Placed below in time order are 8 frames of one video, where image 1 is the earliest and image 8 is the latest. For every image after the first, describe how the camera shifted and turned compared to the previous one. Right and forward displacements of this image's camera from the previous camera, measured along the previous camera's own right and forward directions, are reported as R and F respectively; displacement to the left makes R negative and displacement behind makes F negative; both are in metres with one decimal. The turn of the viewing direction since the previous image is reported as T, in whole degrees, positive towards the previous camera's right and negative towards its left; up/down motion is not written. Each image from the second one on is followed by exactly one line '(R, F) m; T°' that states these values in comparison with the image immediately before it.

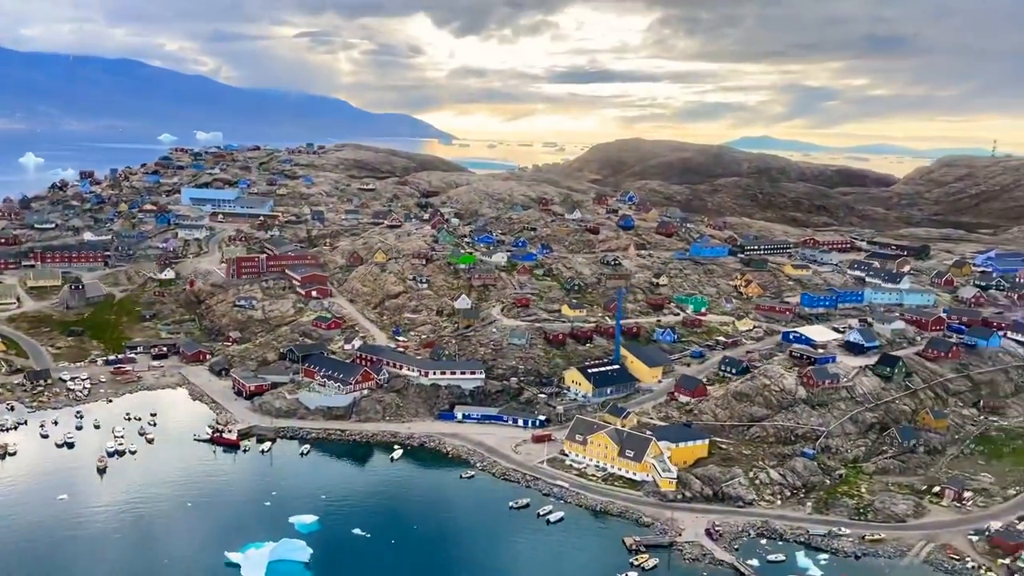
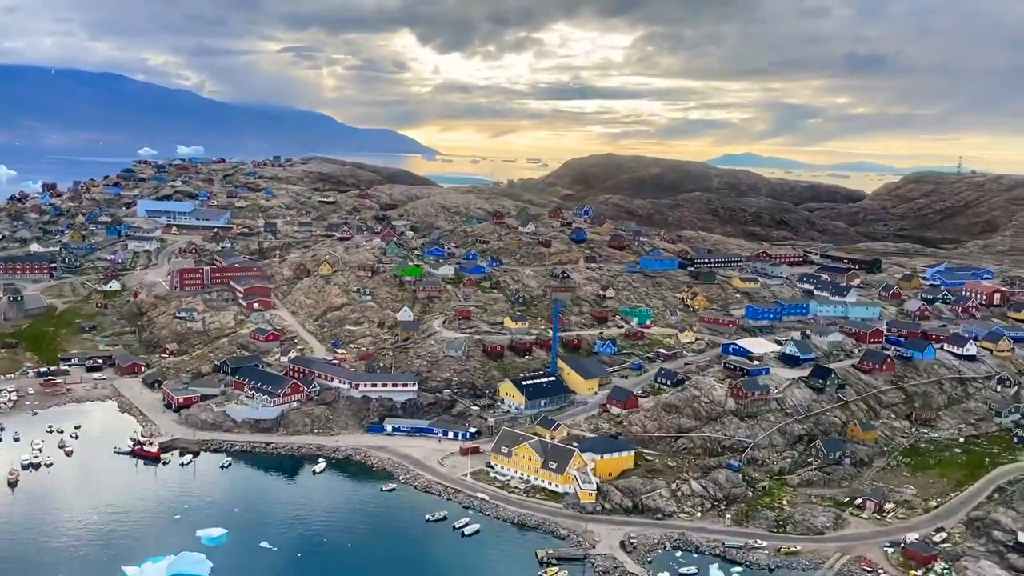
(+4.1, +0.5) m; +1°
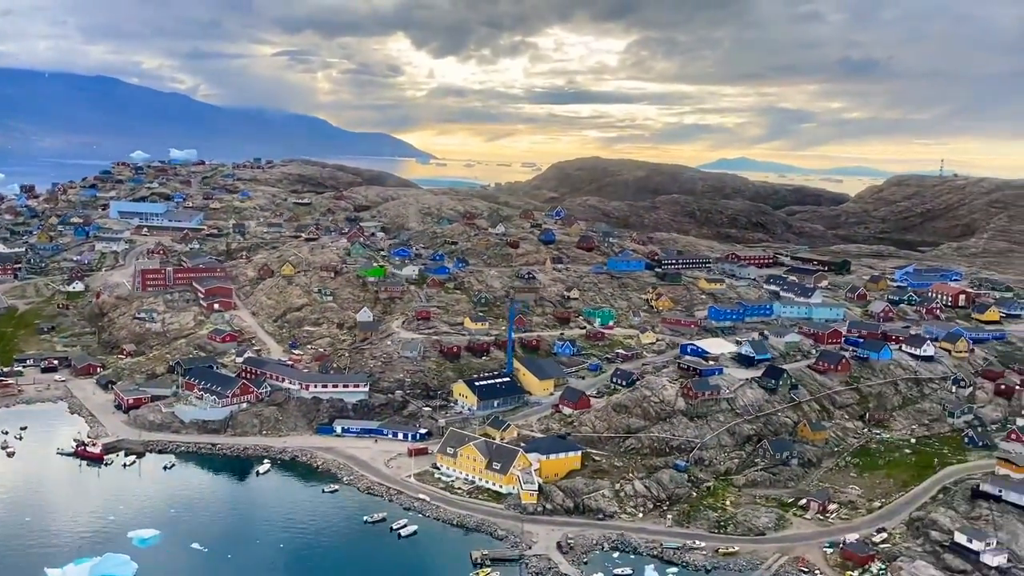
(+3.3, +0.5) m; 0°
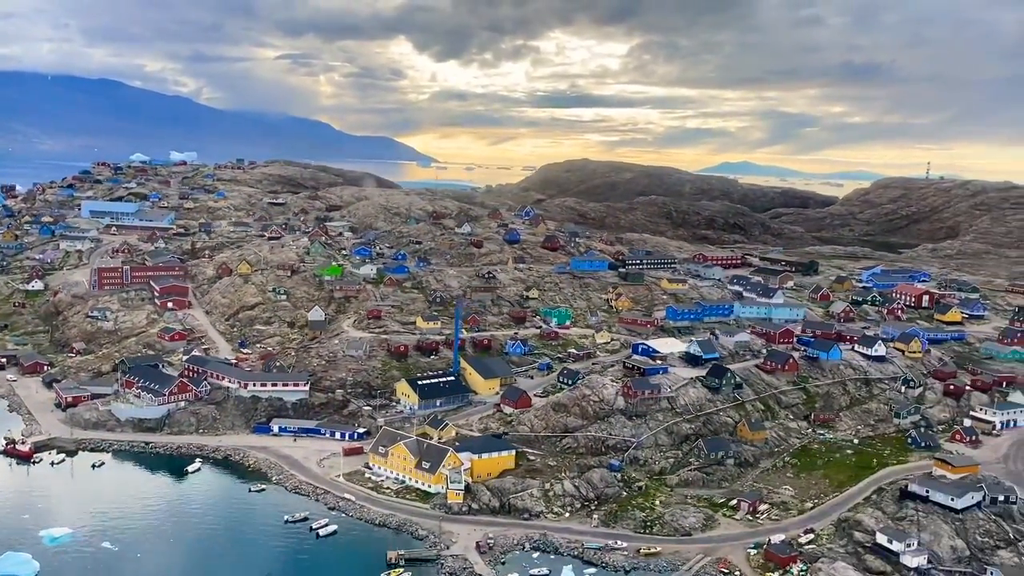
(+4.6, +0.8) m; 0°
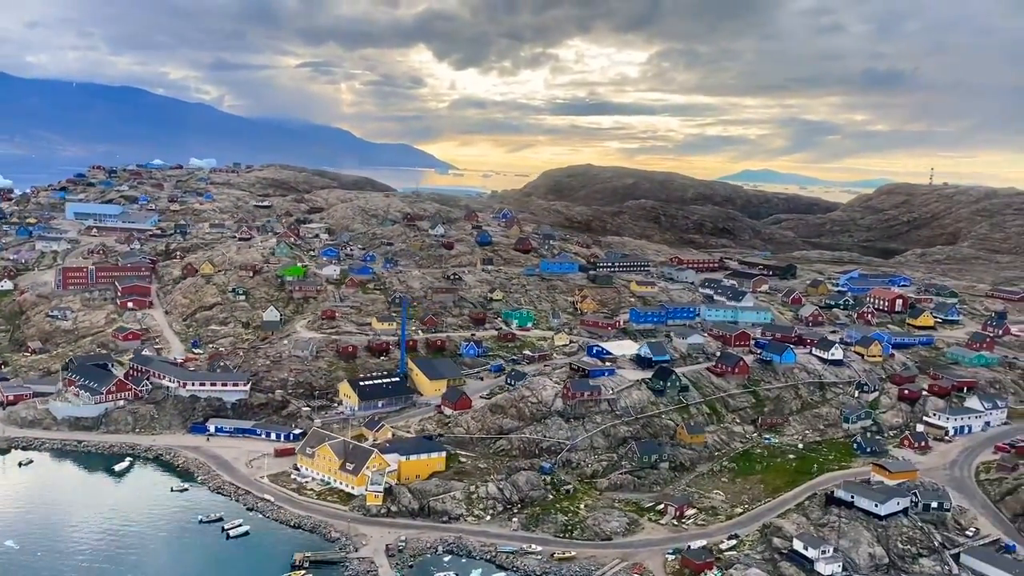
(+5.8, +1.2) m; -1°
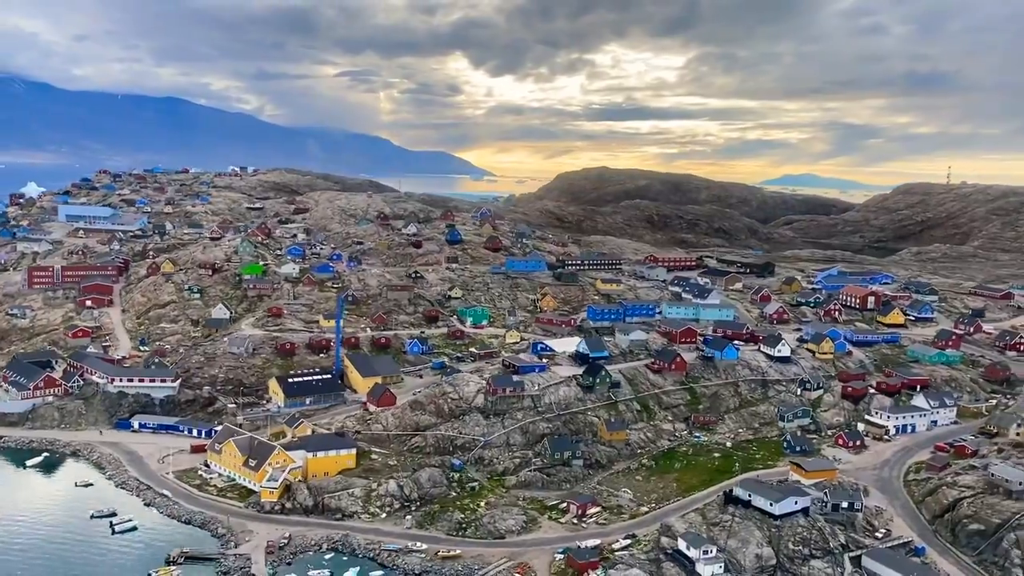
(+8.1, +1.6) m; -2°
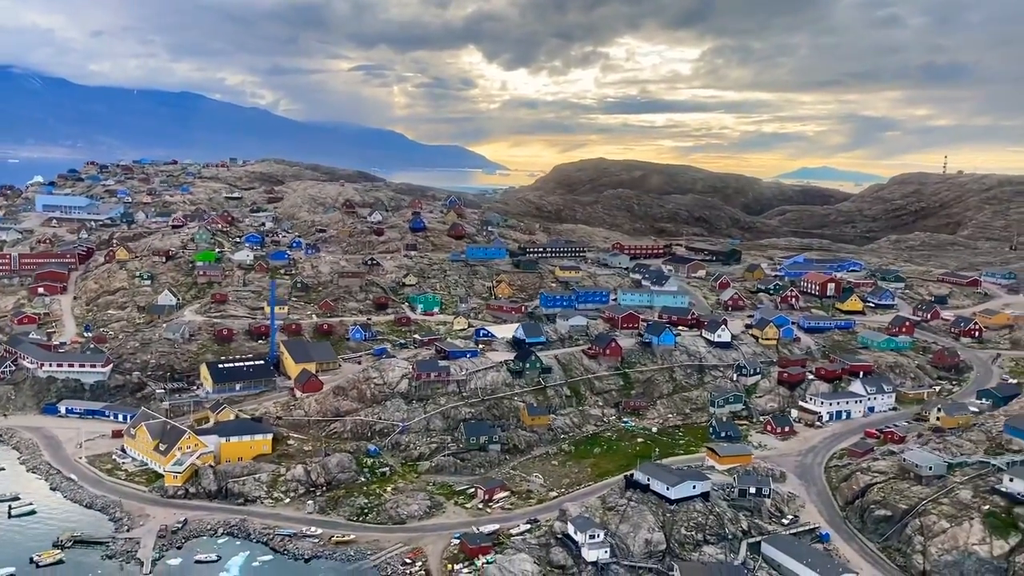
(+6.1, +1.1) m; -1°
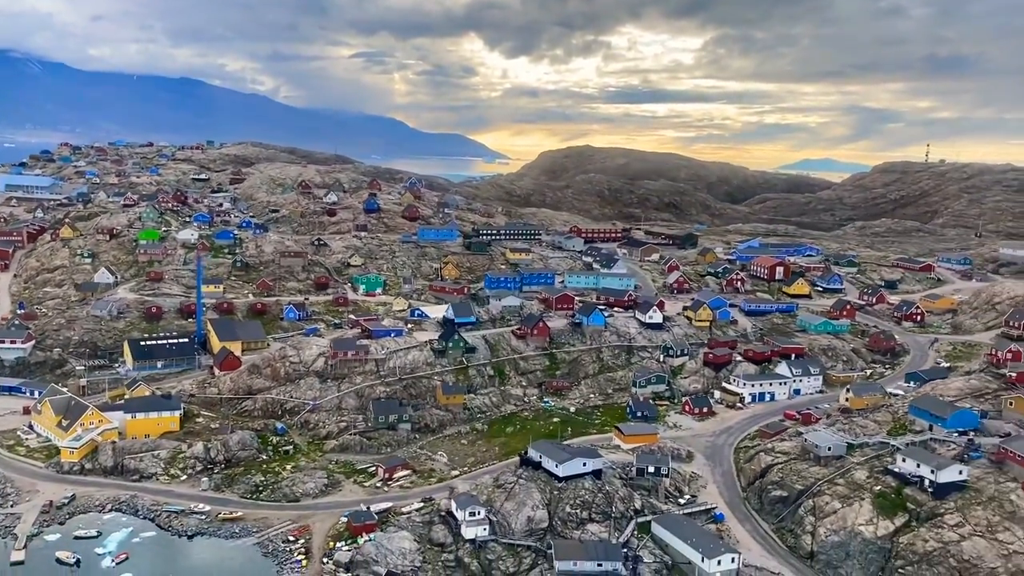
(+5.4, +0.9) m; 0°
